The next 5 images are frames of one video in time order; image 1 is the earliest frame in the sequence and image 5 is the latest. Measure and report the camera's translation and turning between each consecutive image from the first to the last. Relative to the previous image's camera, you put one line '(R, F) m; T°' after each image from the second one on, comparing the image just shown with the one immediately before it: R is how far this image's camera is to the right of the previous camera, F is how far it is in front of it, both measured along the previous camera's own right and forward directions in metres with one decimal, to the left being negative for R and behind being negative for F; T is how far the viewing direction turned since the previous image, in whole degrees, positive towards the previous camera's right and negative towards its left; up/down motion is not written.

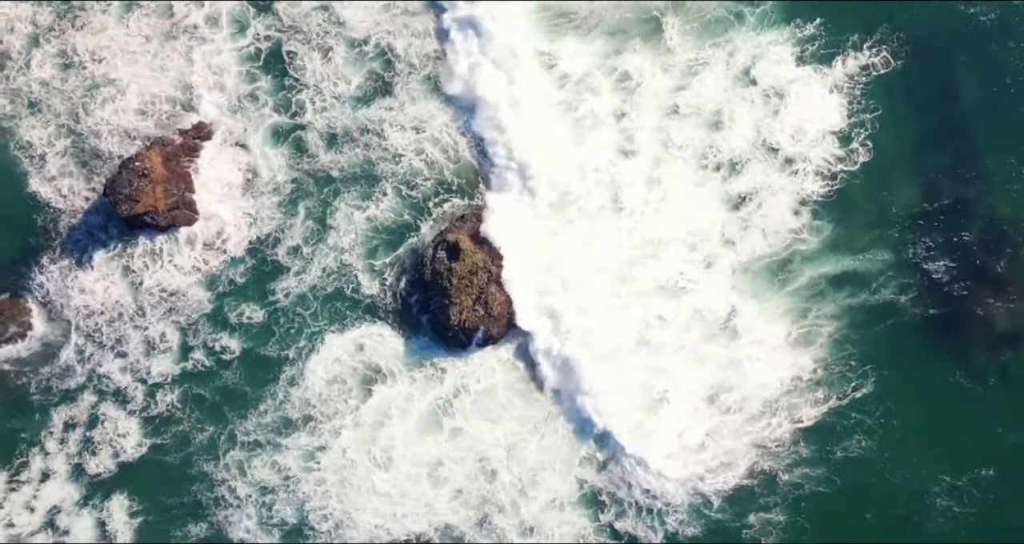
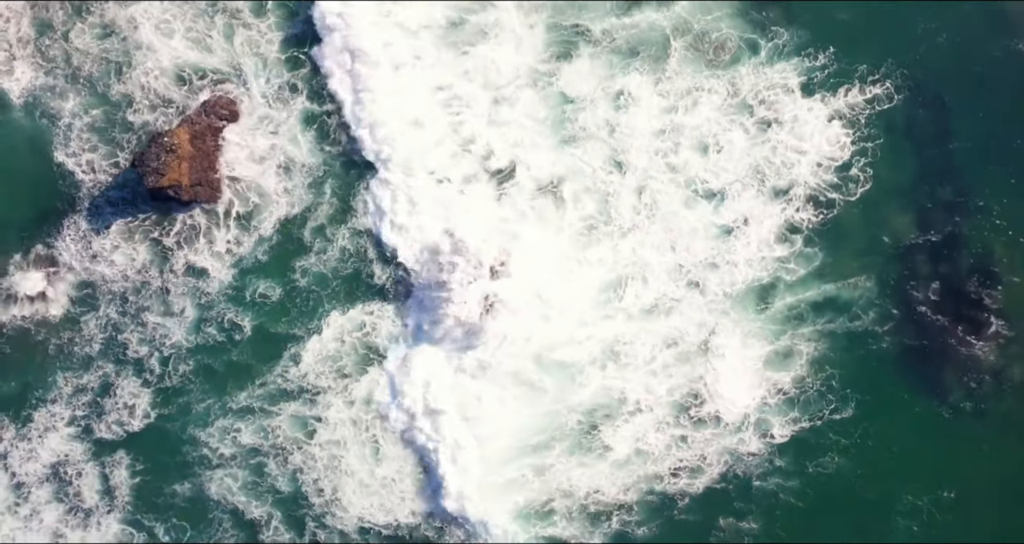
(+0.8, -0.9) m; -2°
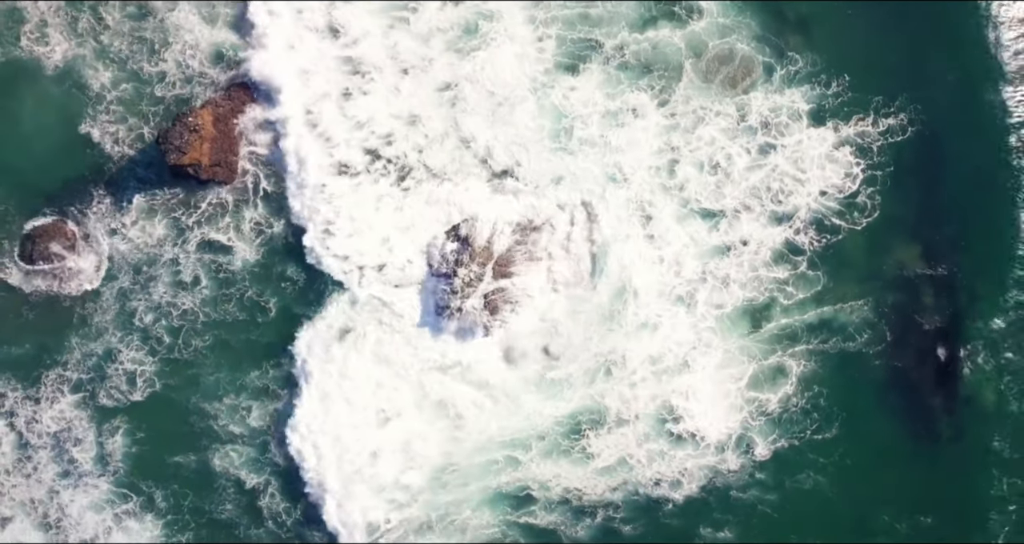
(+0.1, -0.6) m; -1°
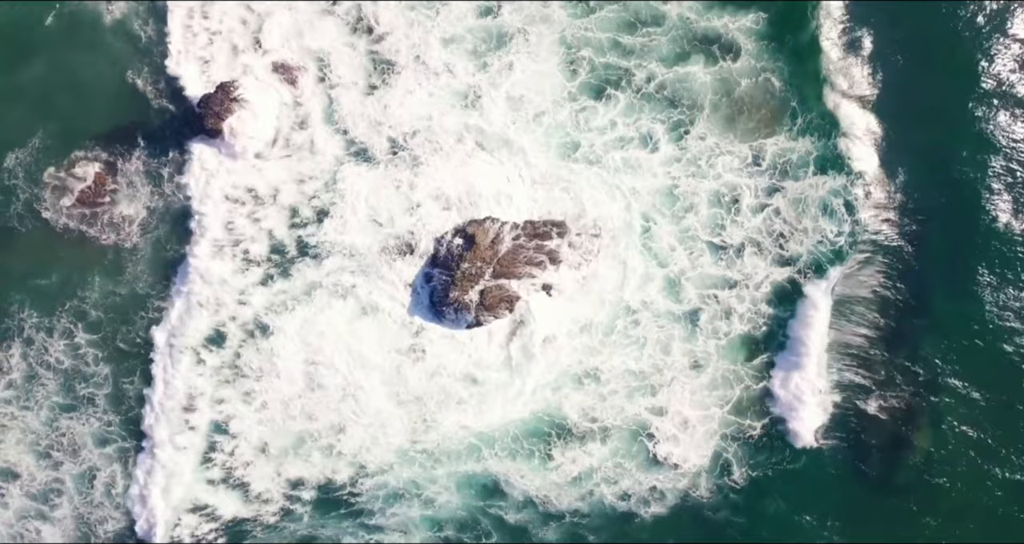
(+0.4, -1.0) m; -1°
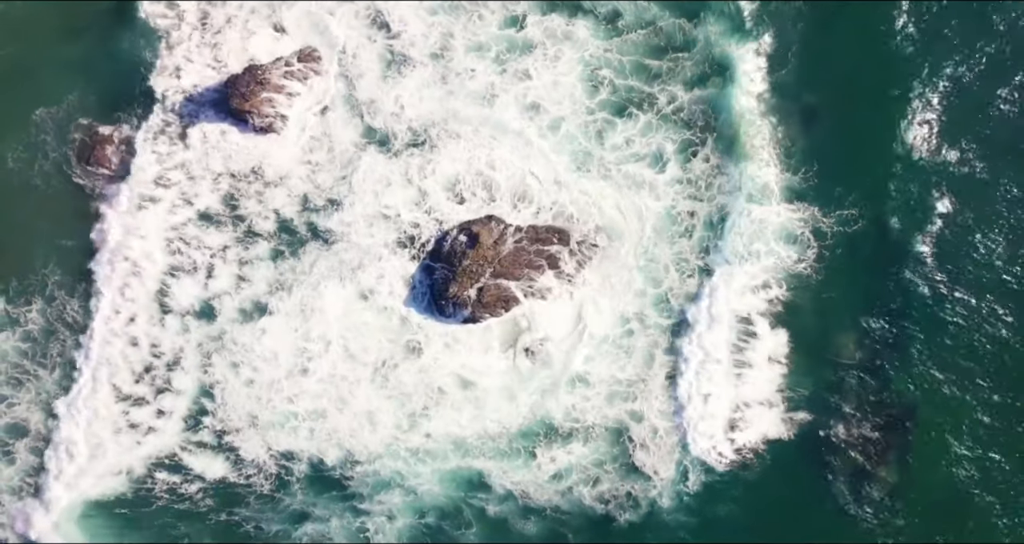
(+0.4, -0.8) m; -1°
